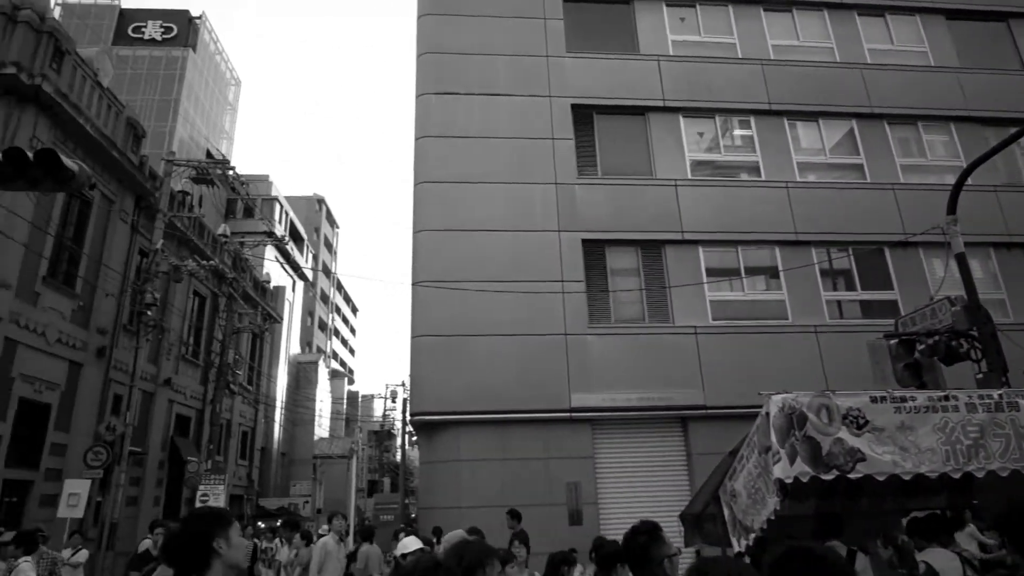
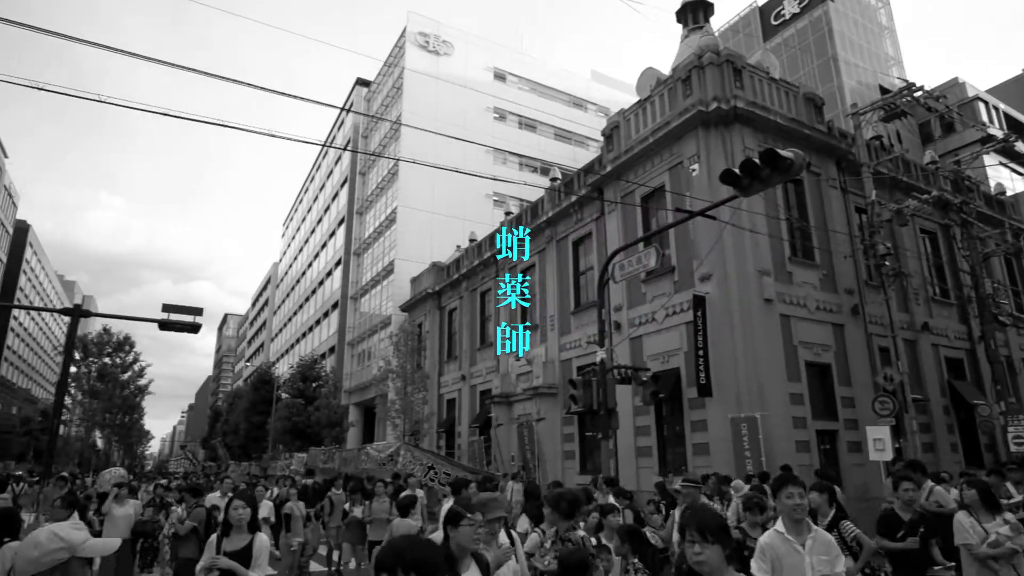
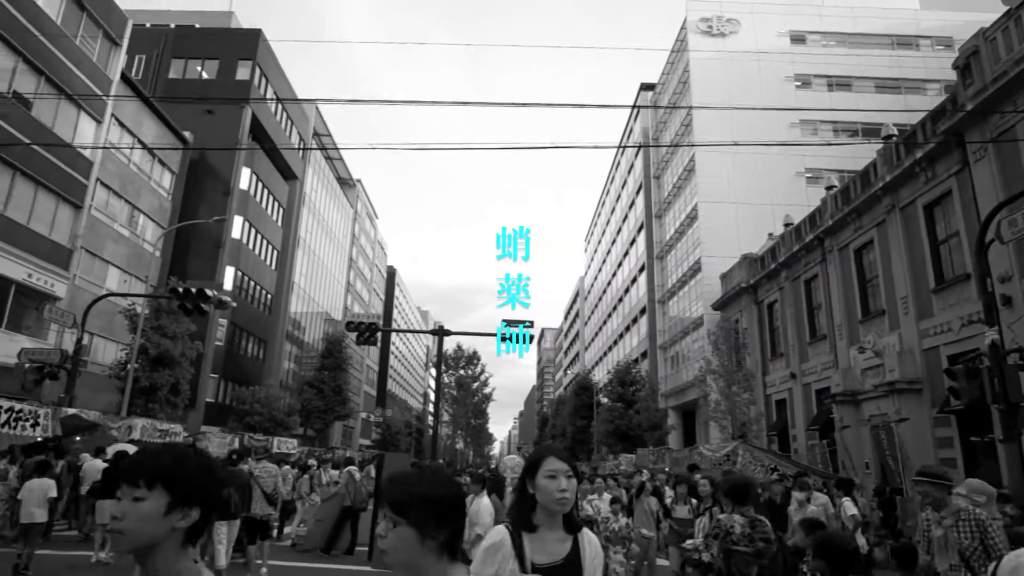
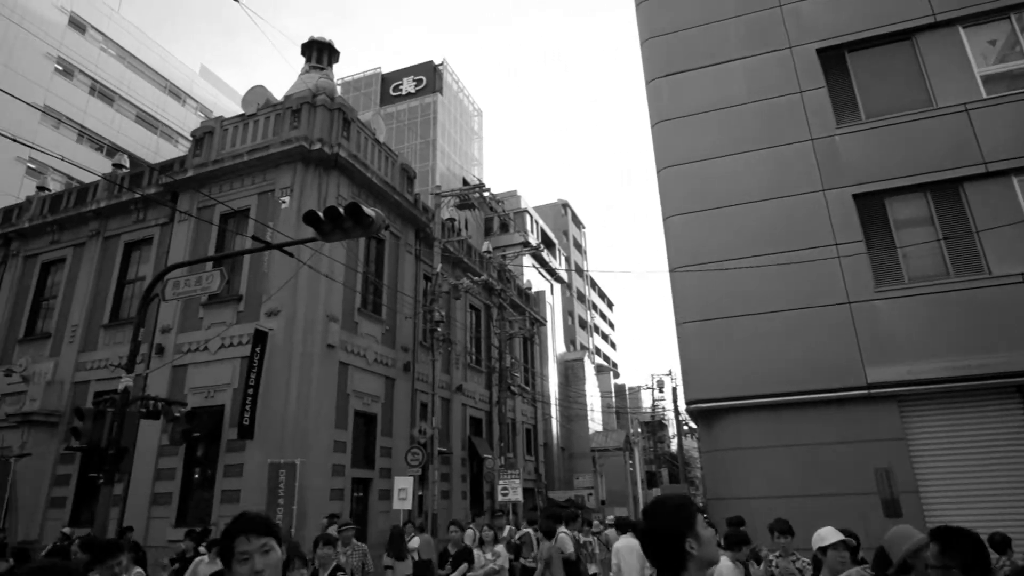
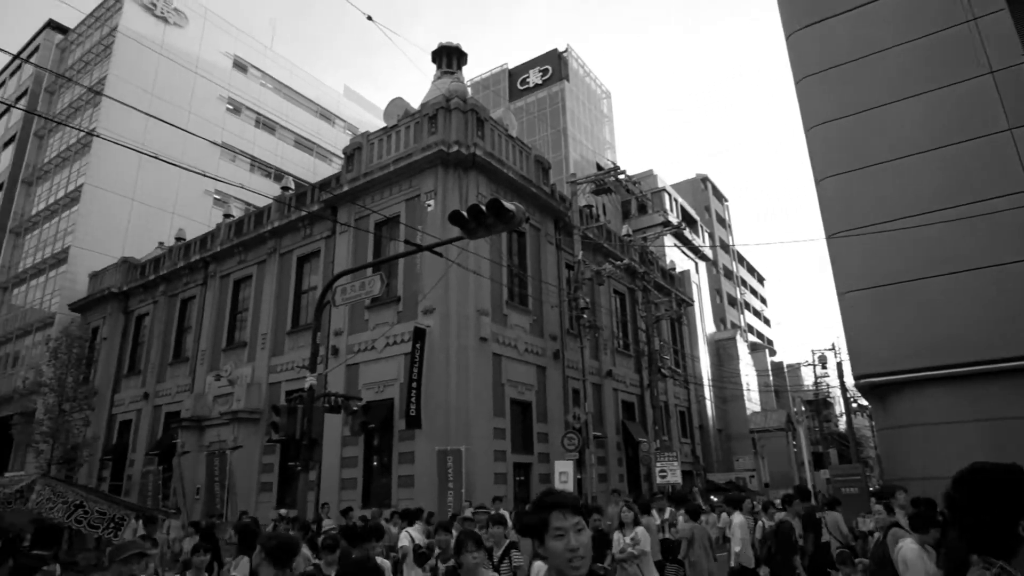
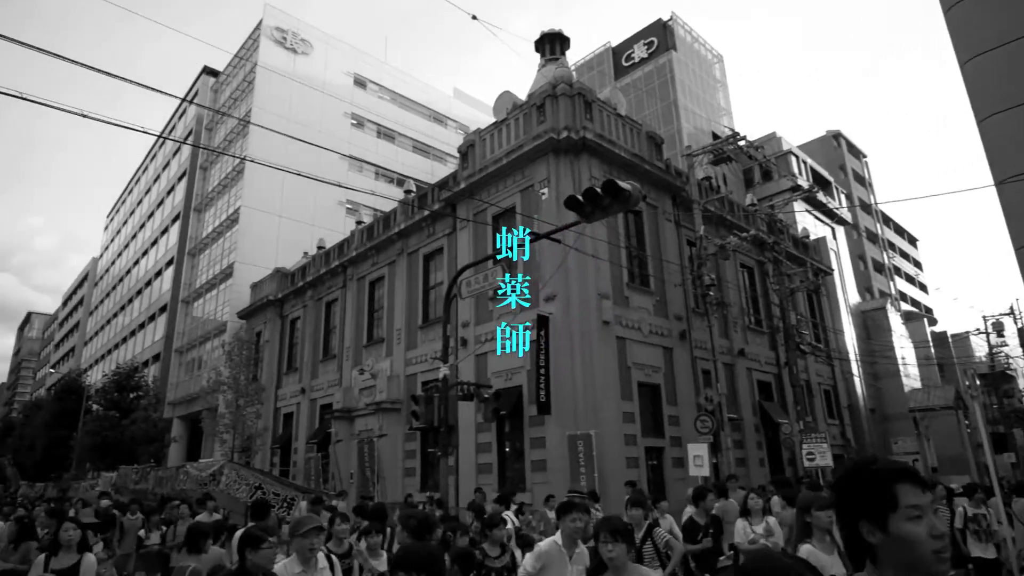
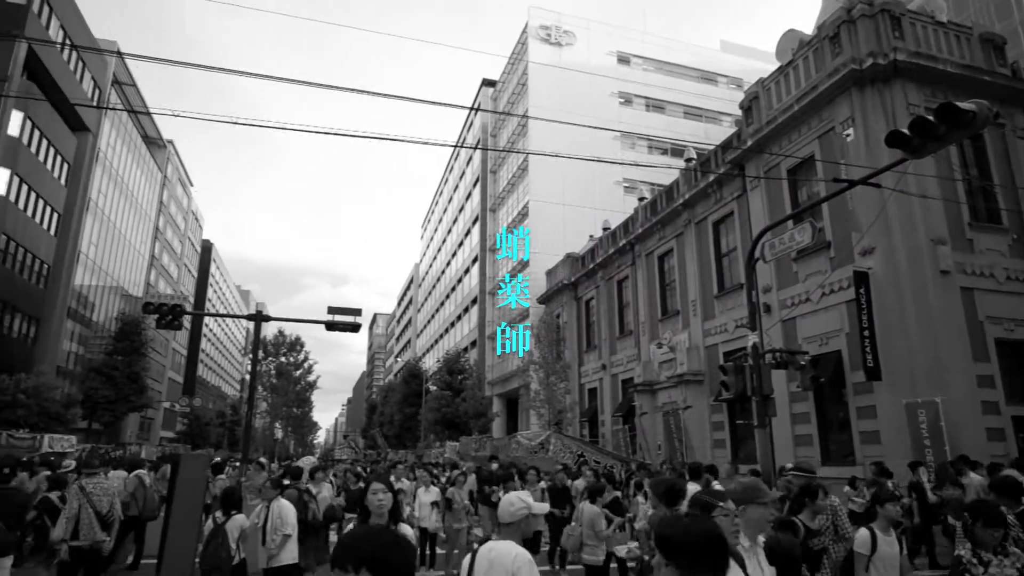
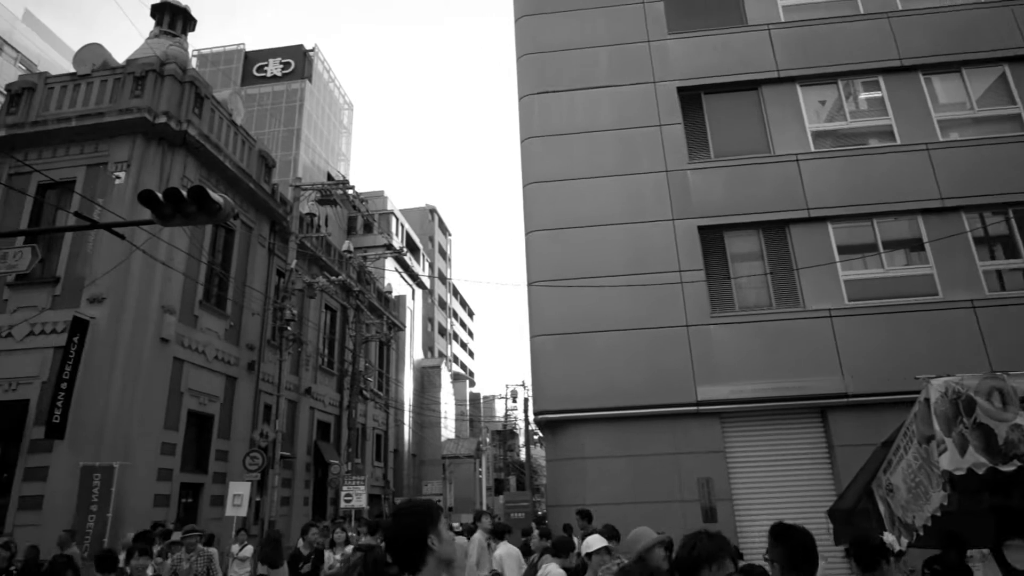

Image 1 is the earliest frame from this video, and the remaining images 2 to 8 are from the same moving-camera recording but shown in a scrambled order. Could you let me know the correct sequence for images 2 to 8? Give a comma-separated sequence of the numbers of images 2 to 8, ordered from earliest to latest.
8, 4, 5, 6, 2, 7, 3
